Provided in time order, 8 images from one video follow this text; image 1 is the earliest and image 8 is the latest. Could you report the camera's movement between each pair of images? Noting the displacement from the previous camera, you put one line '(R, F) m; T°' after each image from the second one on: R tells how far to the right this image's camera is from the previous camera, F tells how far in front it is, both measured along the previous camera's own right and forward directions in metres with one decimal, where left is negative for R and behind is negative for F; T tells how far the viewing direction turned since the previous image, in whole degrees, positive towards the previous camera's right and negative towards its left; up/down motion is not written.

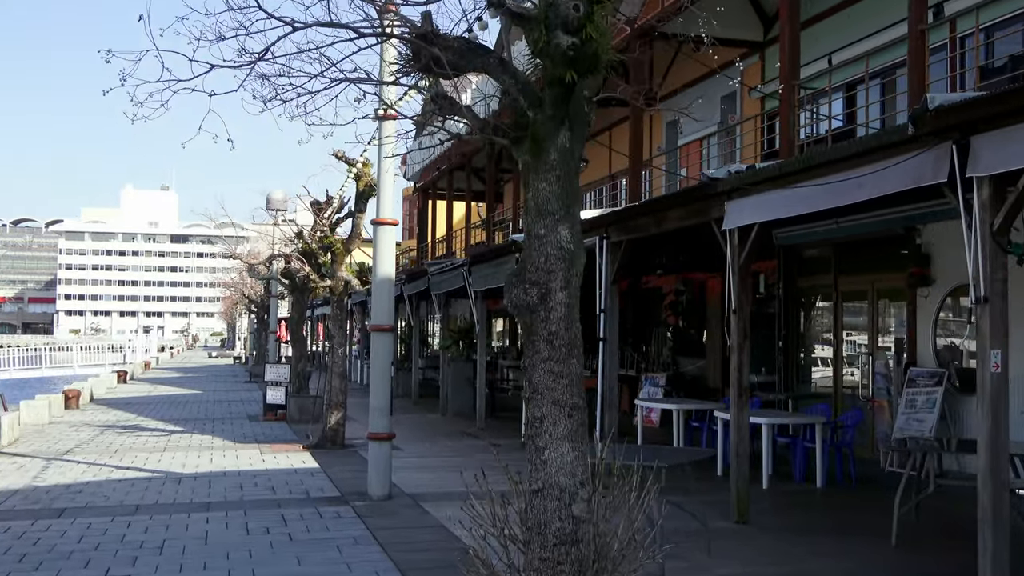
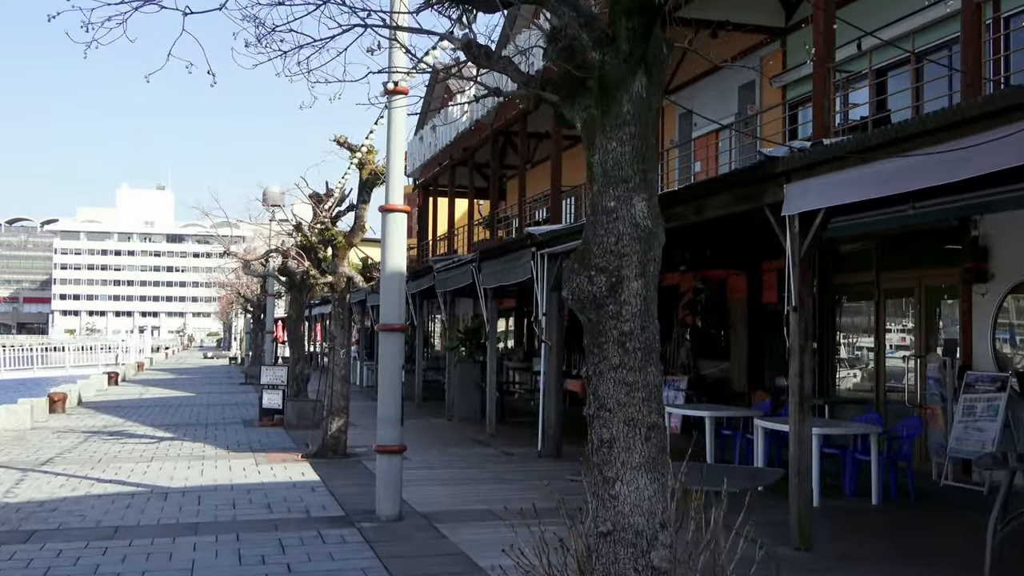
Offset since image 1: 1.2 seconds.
(-0.2, +1.0) m; 0°
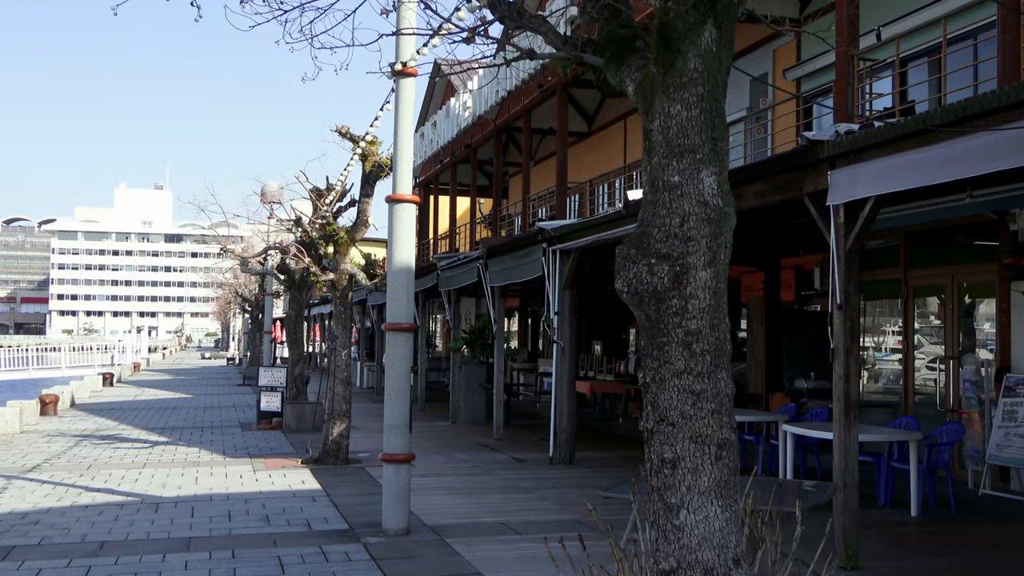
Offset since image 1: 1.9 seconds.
(-0.1, +0.6) m; 0°
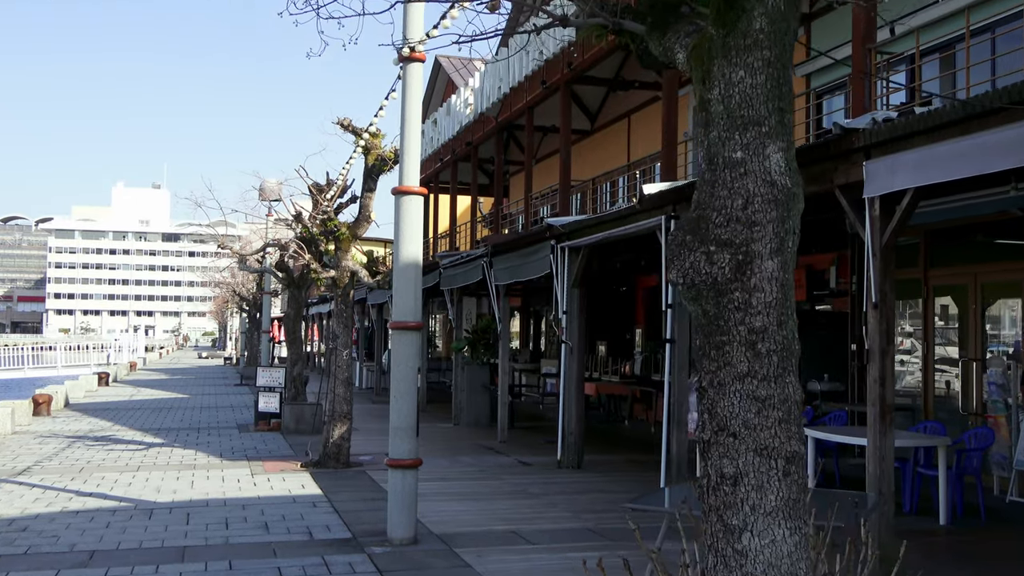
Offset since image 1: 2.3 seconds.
(-0.1, +0.4) m; 0°
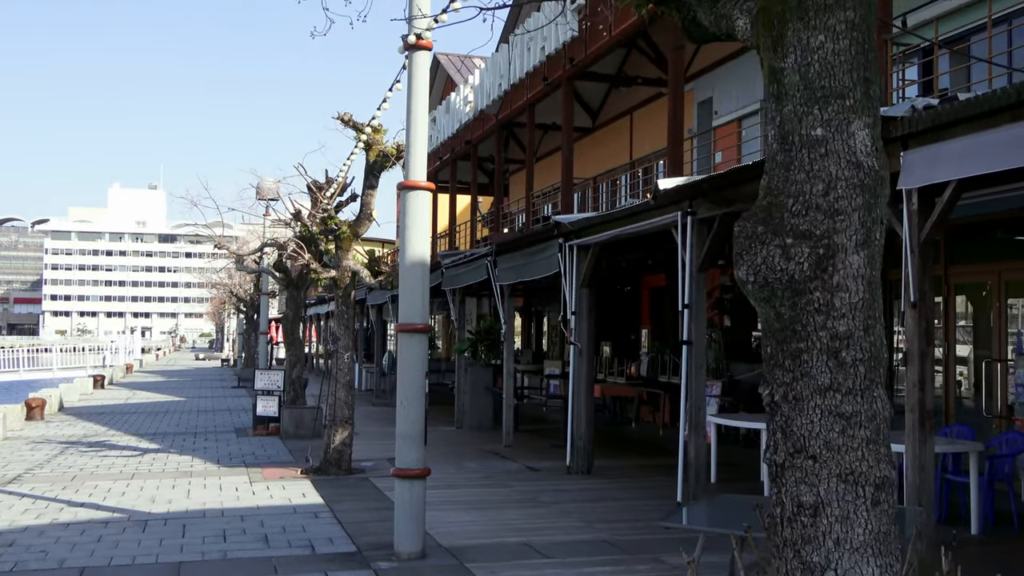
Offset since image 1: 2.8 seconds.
(-0.1, +0.4) m; 0°
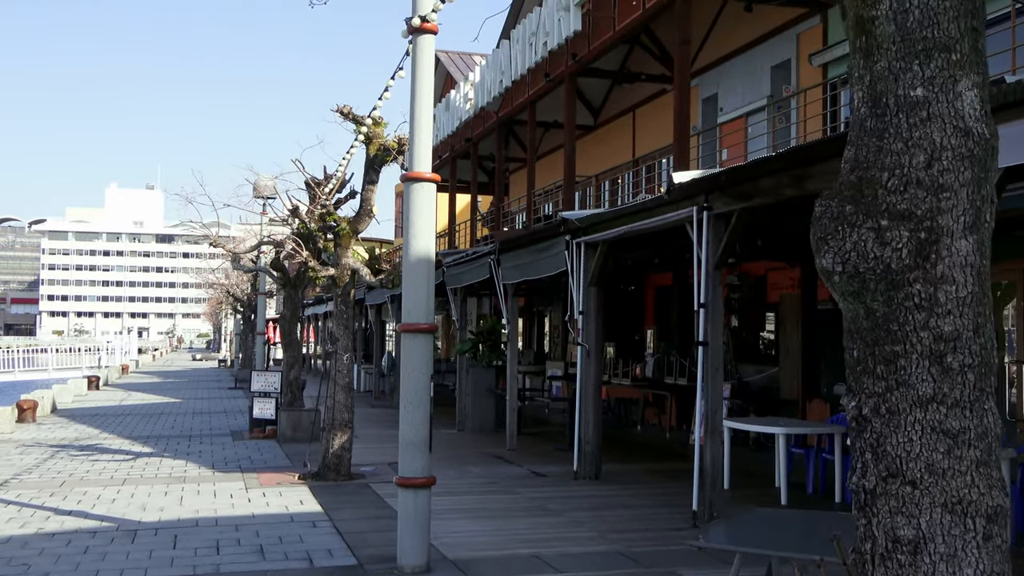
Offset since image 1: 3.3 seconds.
(-0.1, +0.4) m; 0°
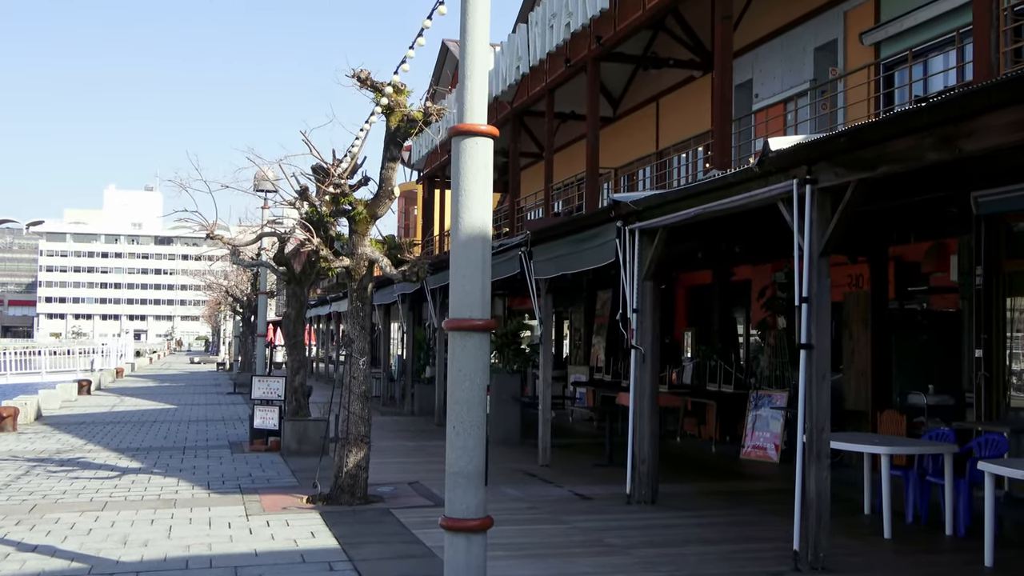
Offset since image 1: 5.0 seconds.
(-0.4, +1.4) m; 0°
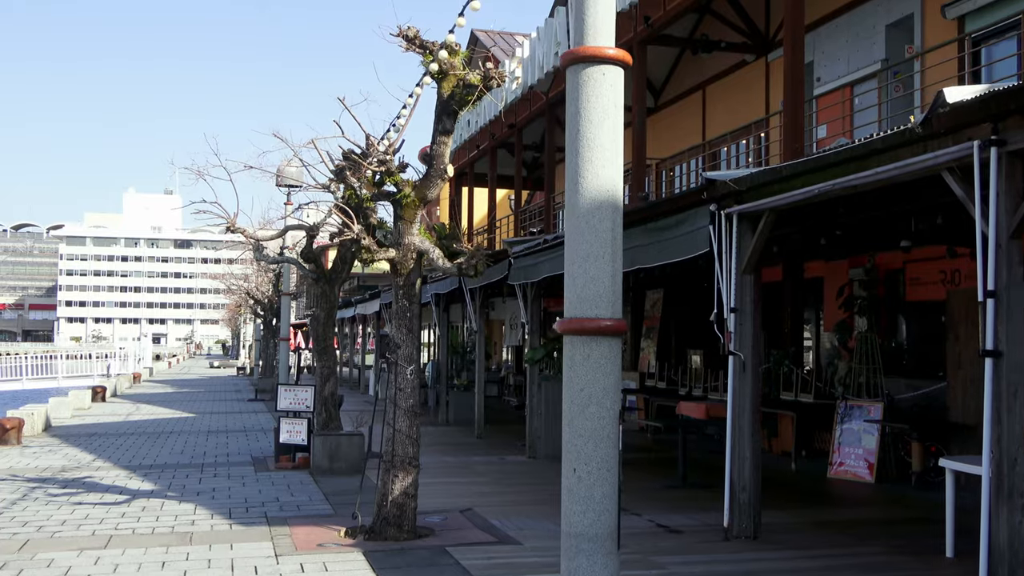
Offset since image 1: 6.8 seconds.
(-0.5, +1.4) m; -1°
